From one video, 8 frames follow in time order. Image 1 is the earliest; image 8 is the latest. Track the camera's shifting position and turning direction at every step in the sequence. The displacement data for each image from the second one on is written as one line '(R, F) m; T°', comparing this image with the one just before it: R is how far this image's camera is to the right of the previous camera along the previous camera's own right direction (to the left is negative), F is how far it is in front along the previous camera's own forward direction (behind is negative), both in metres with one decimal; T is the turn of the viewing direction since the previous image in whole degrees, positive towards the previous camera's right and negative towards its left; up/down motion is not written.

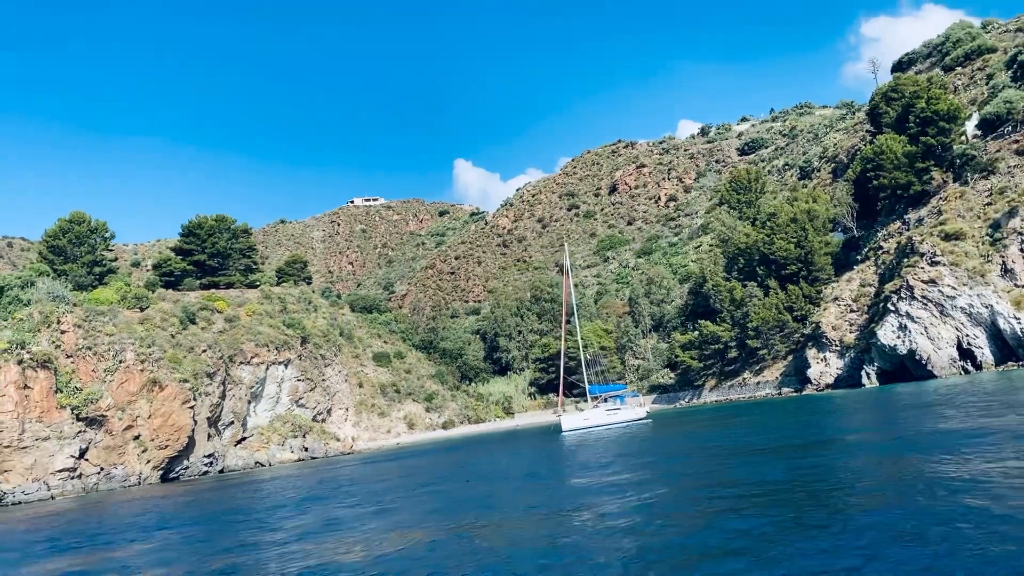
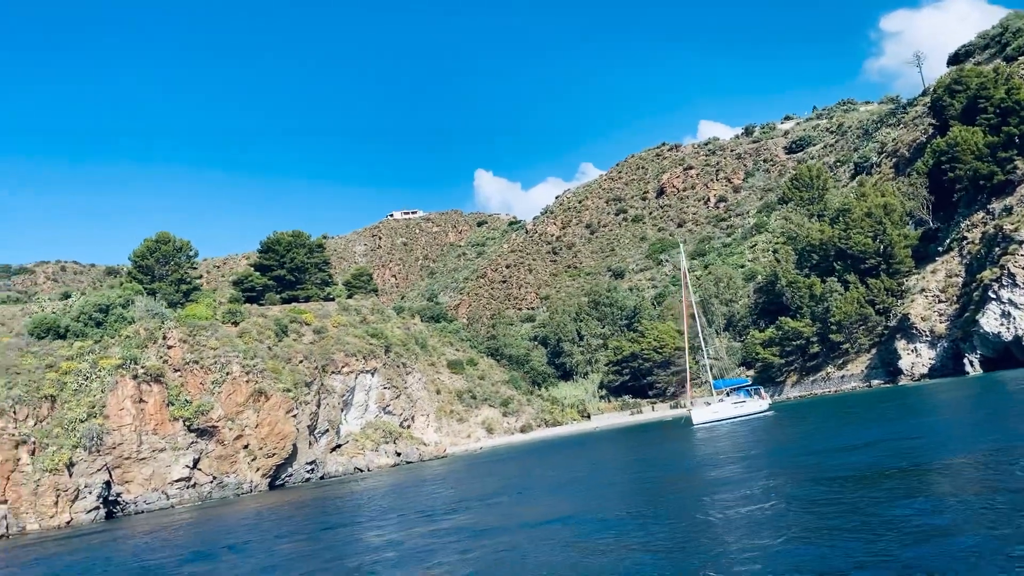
(-3.4, -1.1) m; -2°
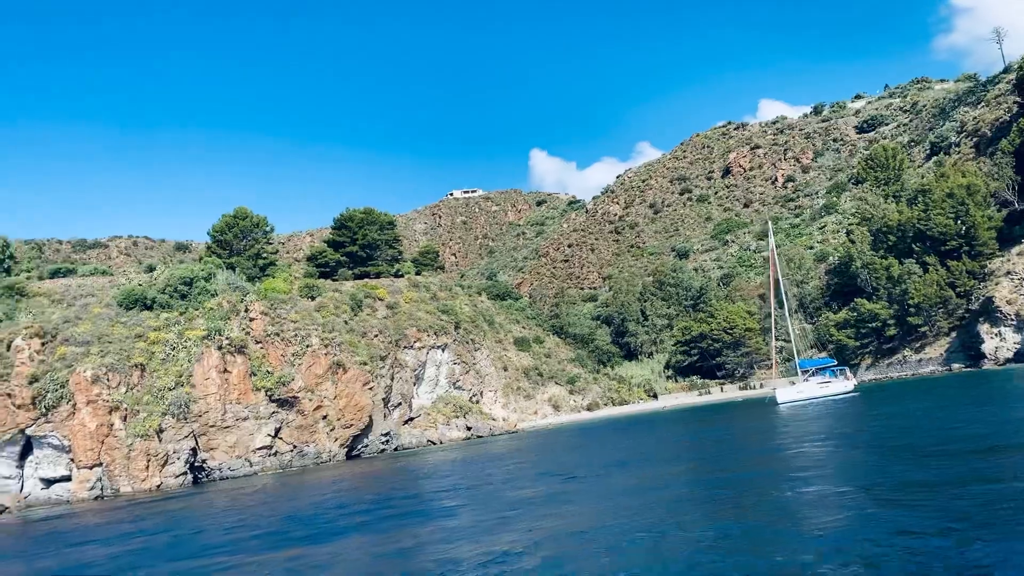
(-1.1, -0.3) m; -3°
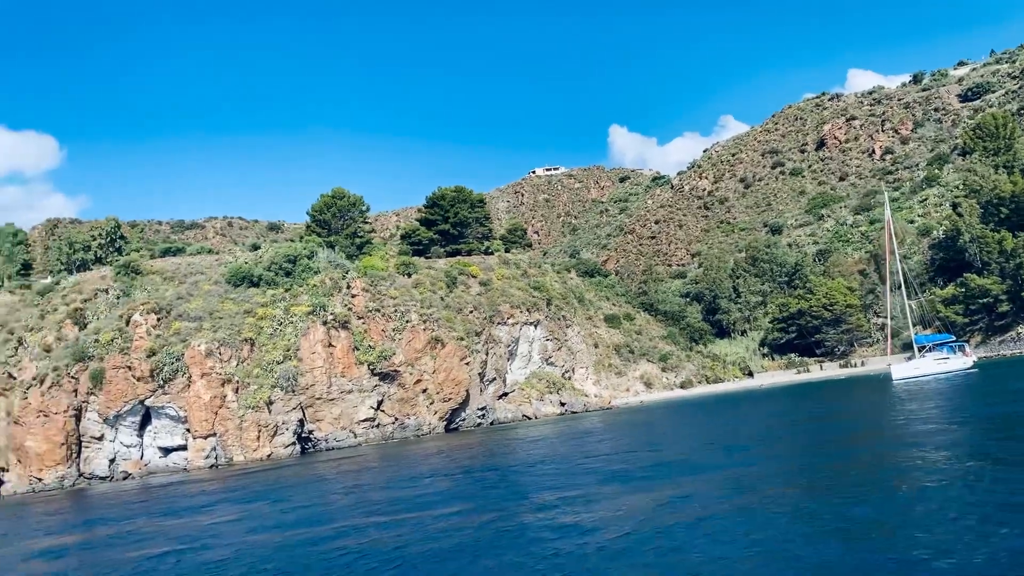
(-0.9, -0.2) m; -5°
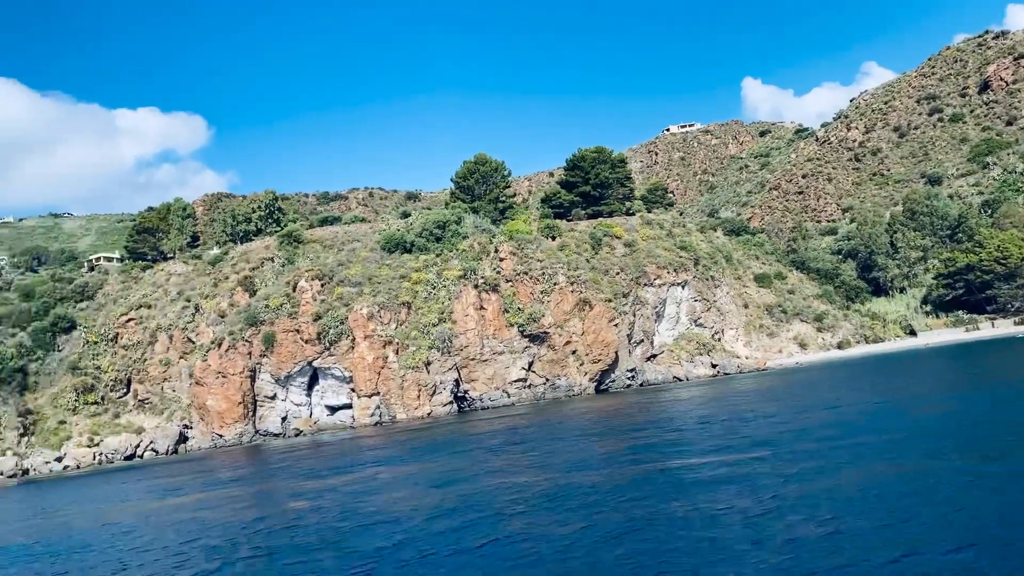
(-1.1, -0.2) m; -8°
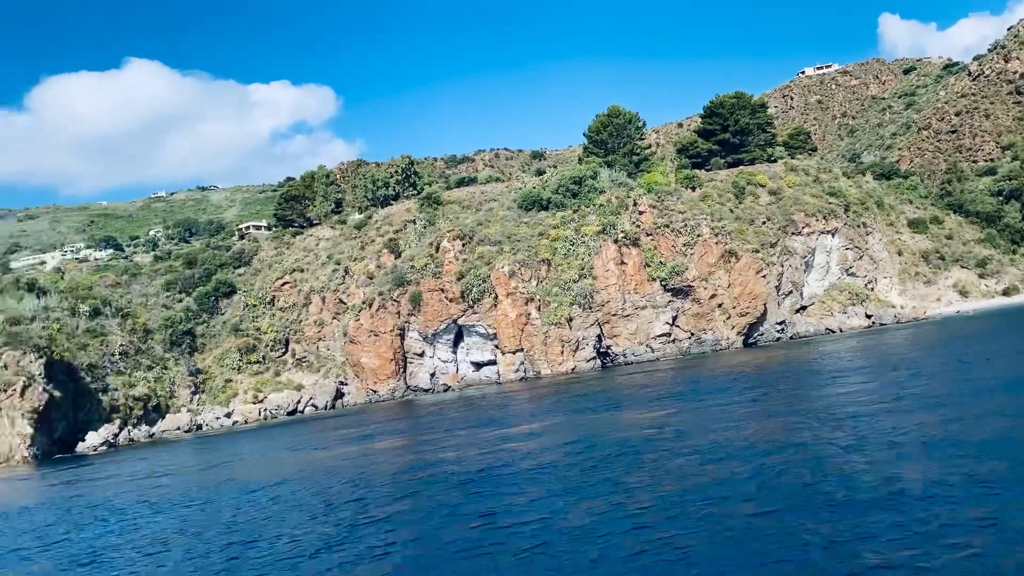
(-1.2, 0.0) m; -8°
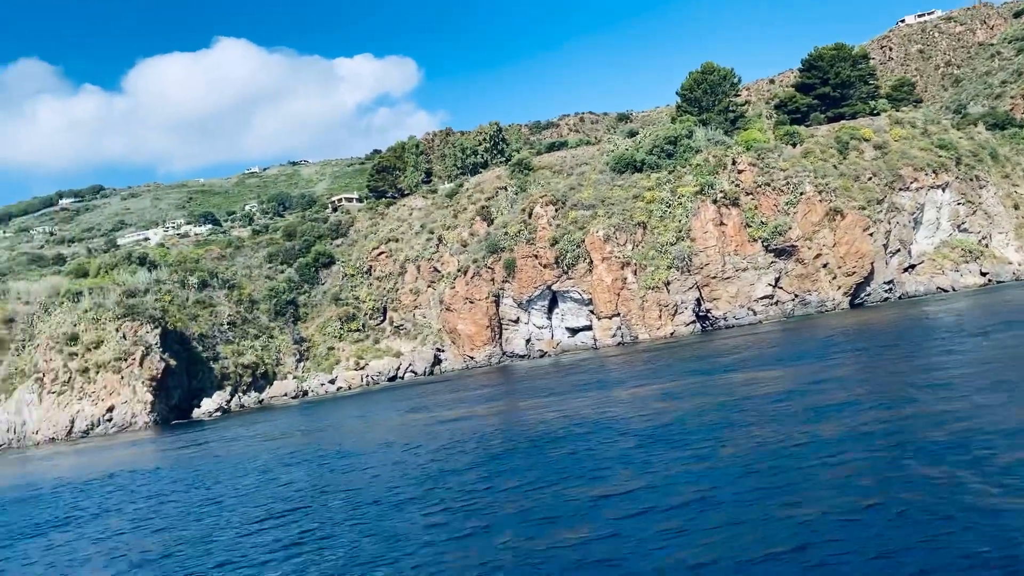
(-0.9, +0.2) m; -5°
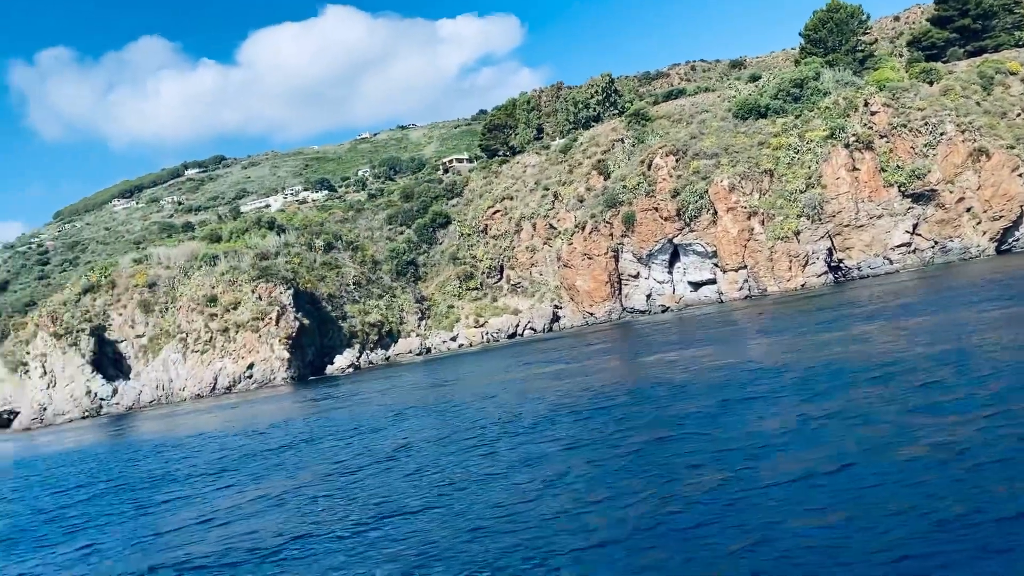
(-1.1, +0.2) m; -7°
